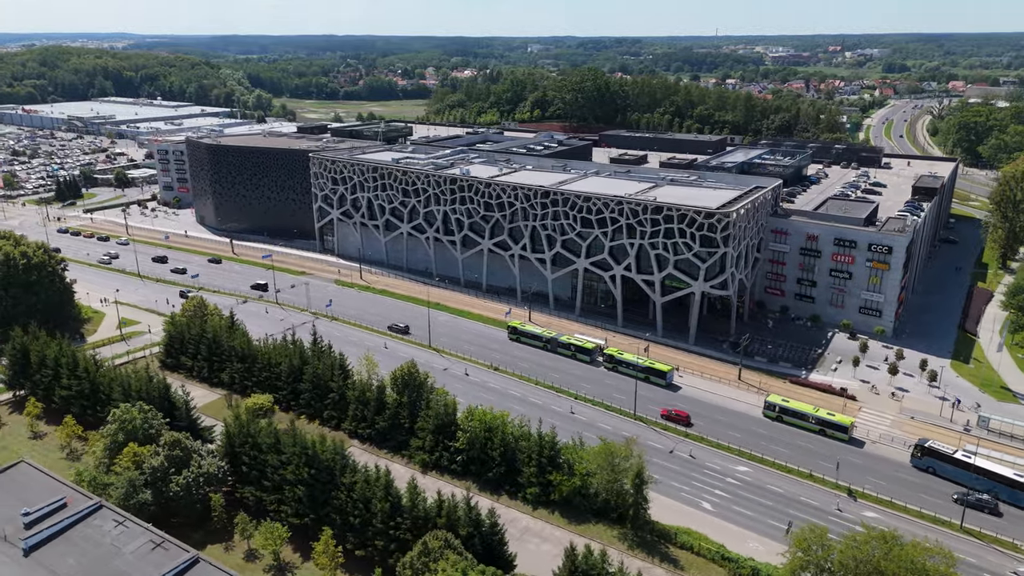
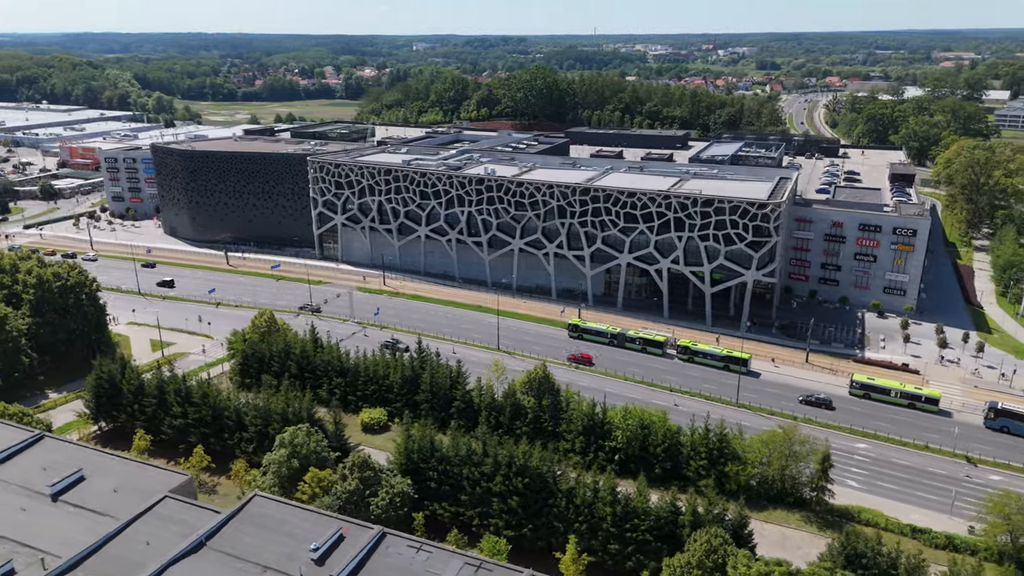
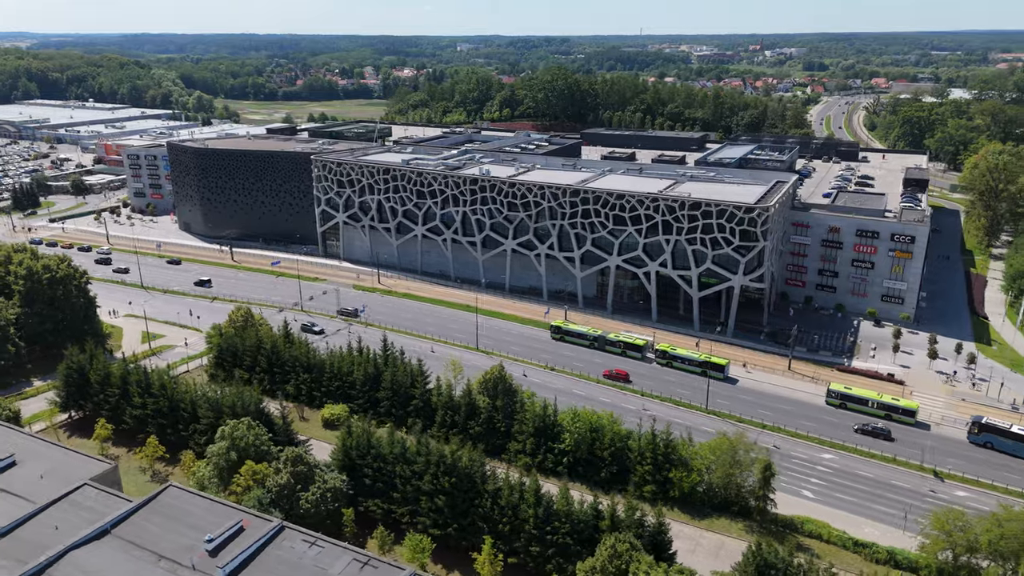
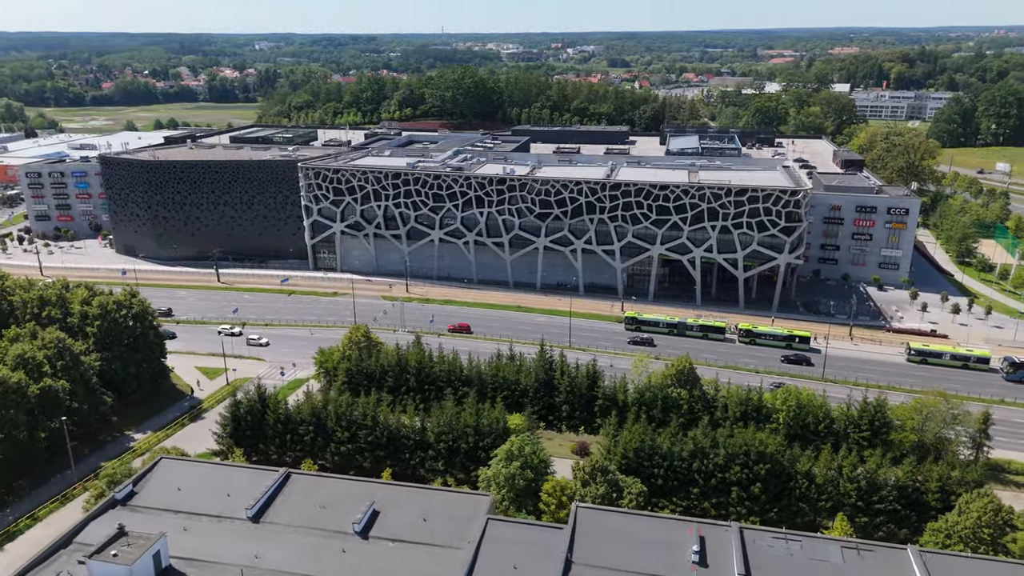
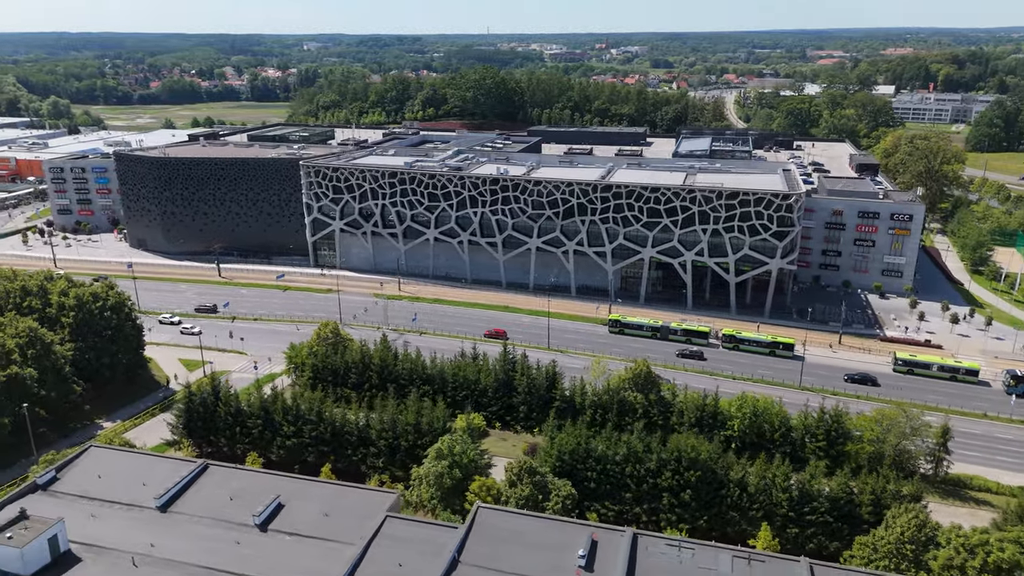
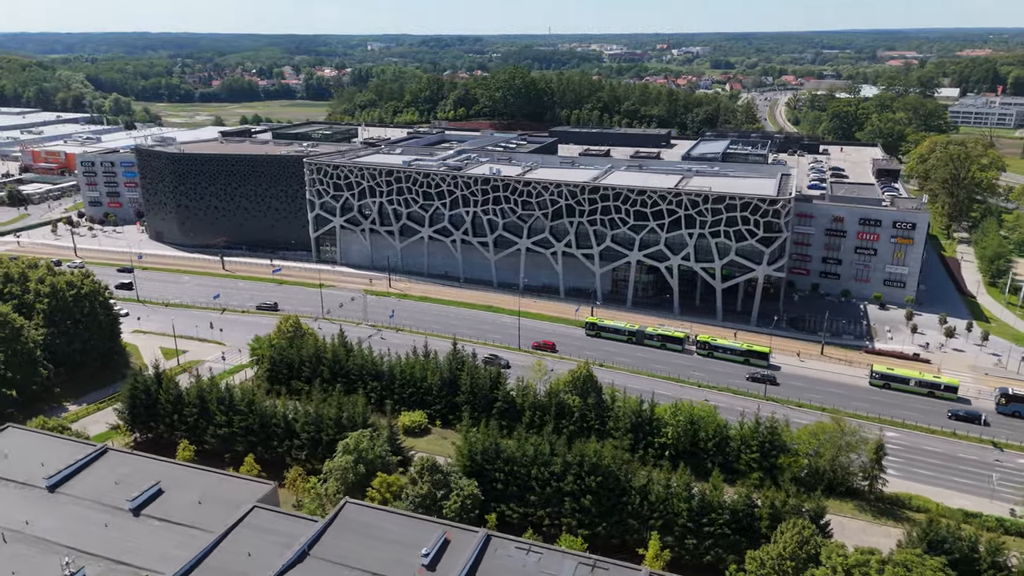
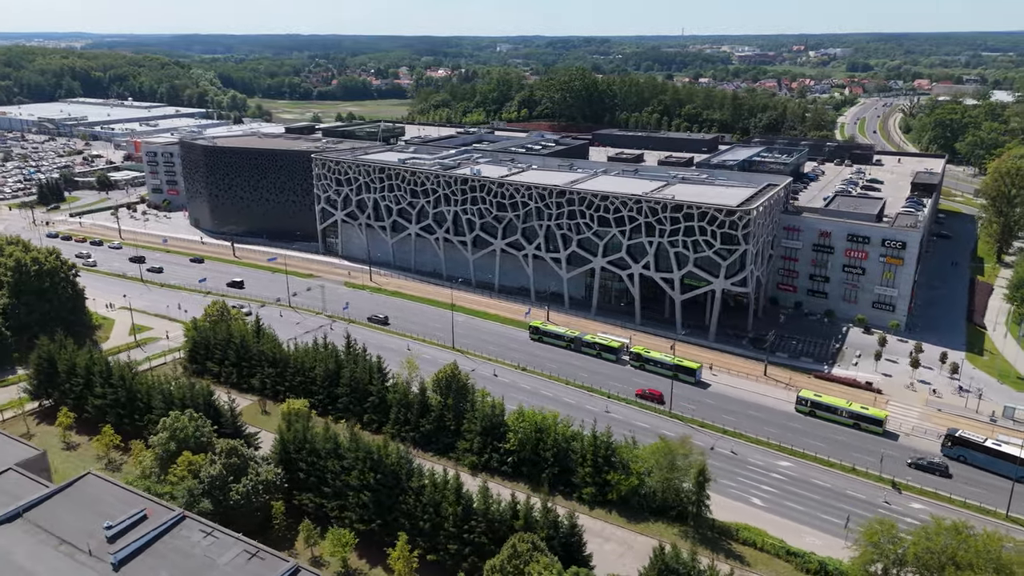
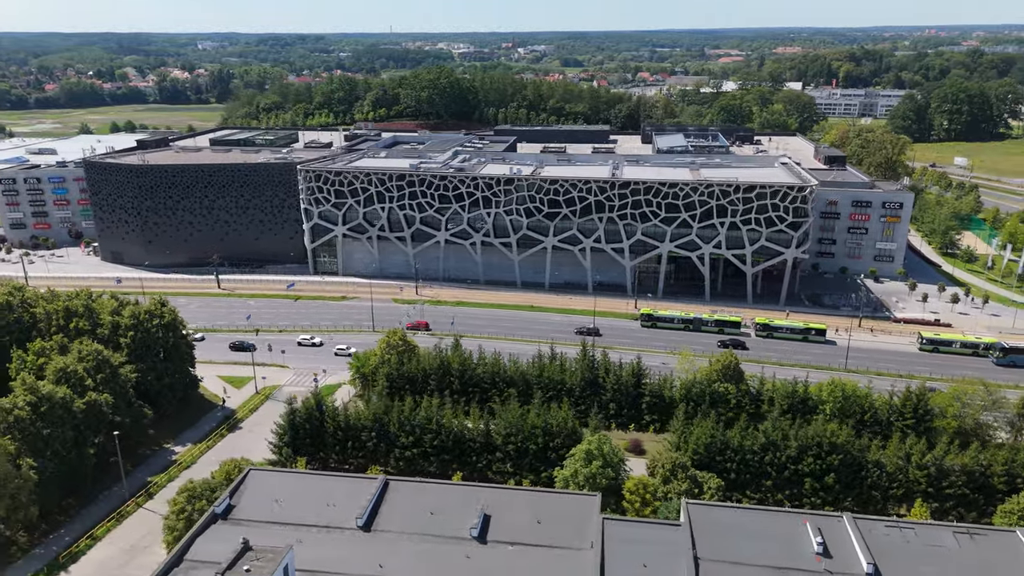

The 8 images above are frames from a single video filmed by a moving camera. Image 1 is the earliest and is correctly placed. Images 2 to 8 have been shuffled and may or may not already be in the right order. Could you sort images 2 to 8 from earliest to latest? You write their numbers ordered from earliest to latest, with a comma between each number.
7, 3, 2, 6, 5, 4, 8
